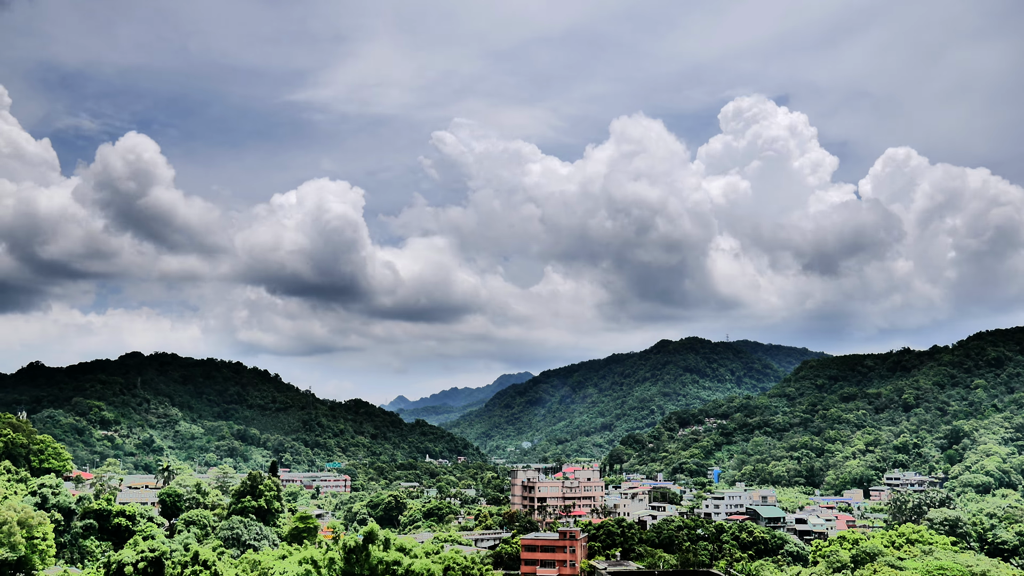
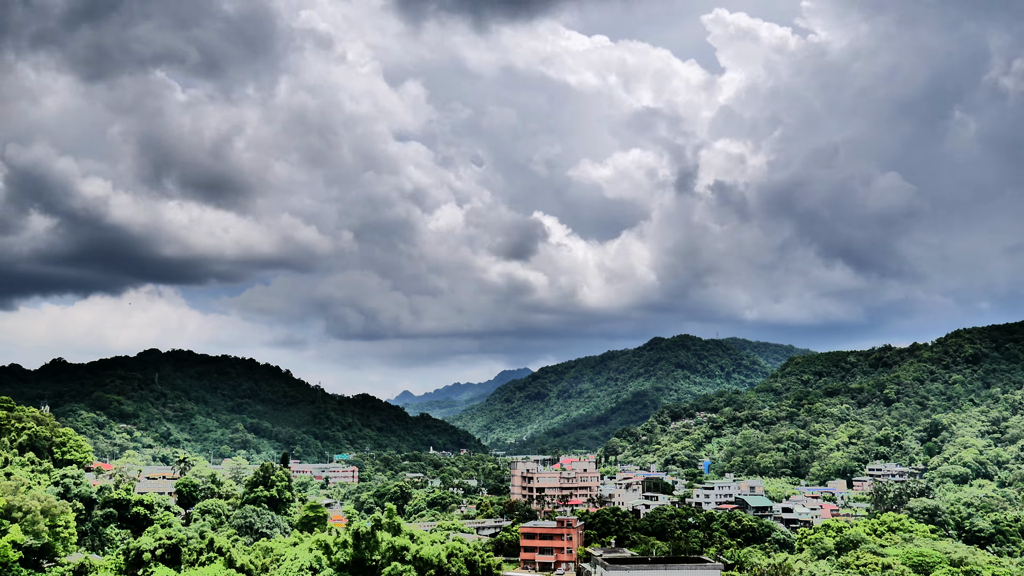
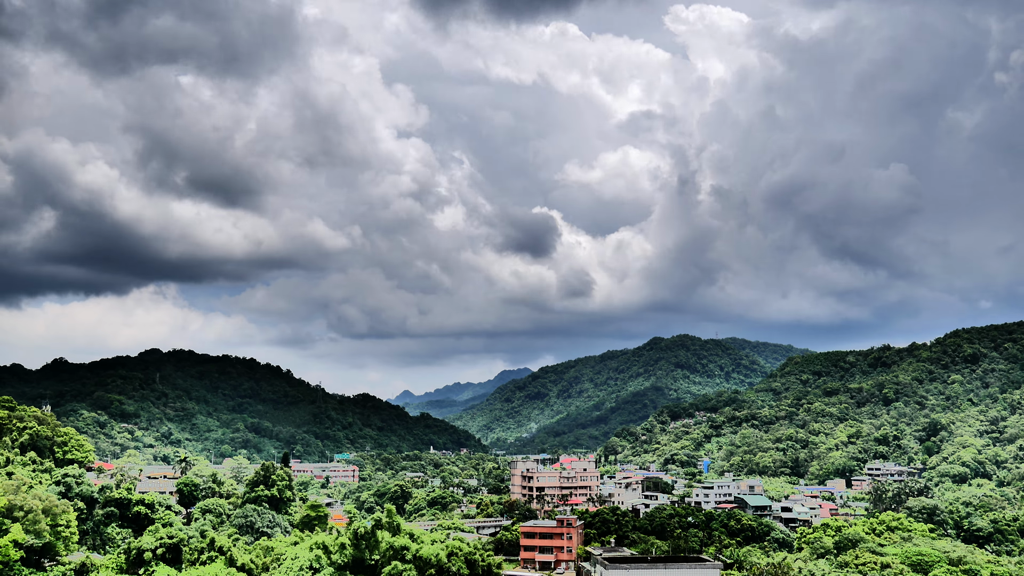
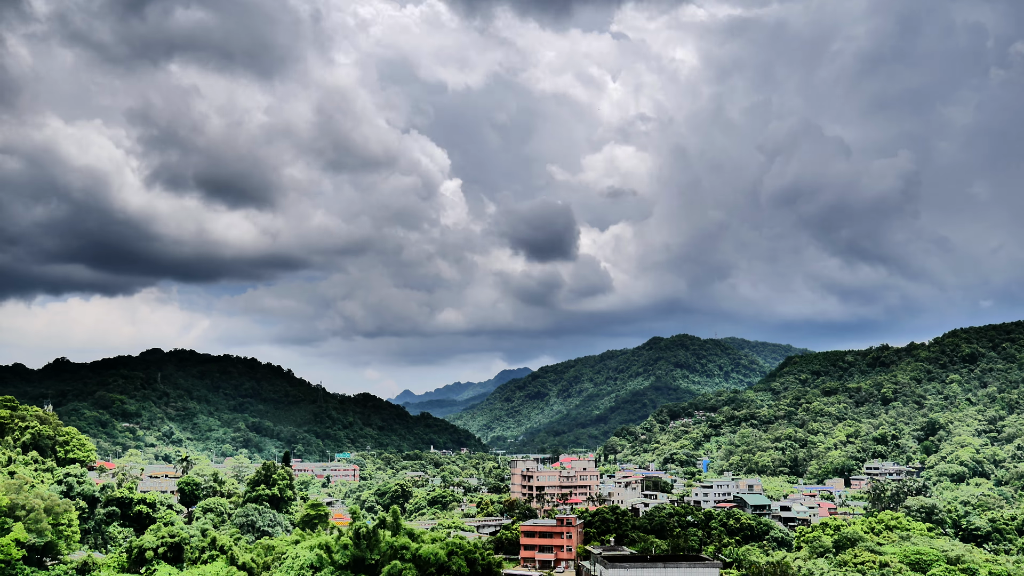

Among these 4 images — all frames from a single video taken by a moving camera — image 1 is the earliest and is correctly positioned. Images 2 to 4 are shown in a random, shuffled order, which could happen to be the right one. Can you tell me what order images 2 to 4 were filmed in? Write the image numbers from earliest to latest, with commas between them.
2, 3, 4
